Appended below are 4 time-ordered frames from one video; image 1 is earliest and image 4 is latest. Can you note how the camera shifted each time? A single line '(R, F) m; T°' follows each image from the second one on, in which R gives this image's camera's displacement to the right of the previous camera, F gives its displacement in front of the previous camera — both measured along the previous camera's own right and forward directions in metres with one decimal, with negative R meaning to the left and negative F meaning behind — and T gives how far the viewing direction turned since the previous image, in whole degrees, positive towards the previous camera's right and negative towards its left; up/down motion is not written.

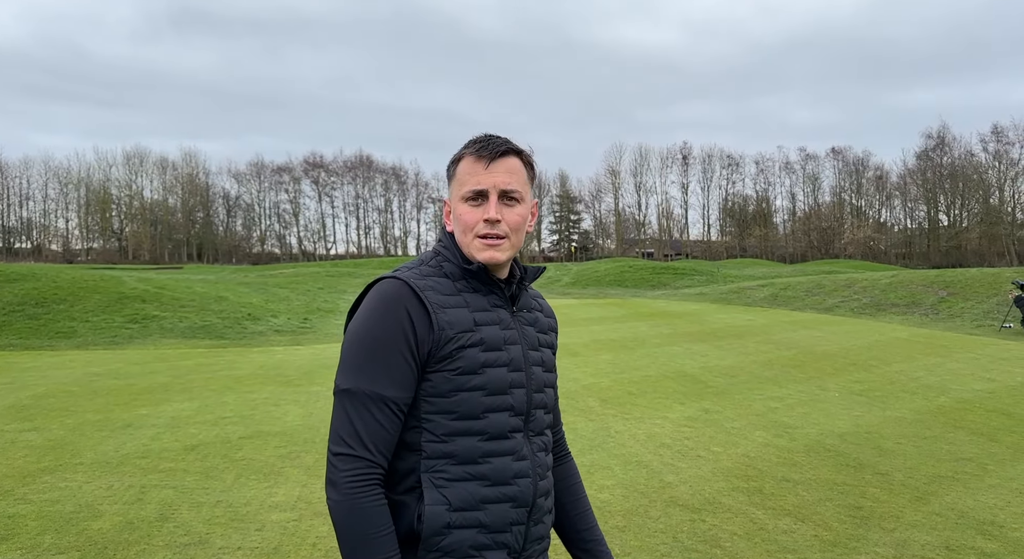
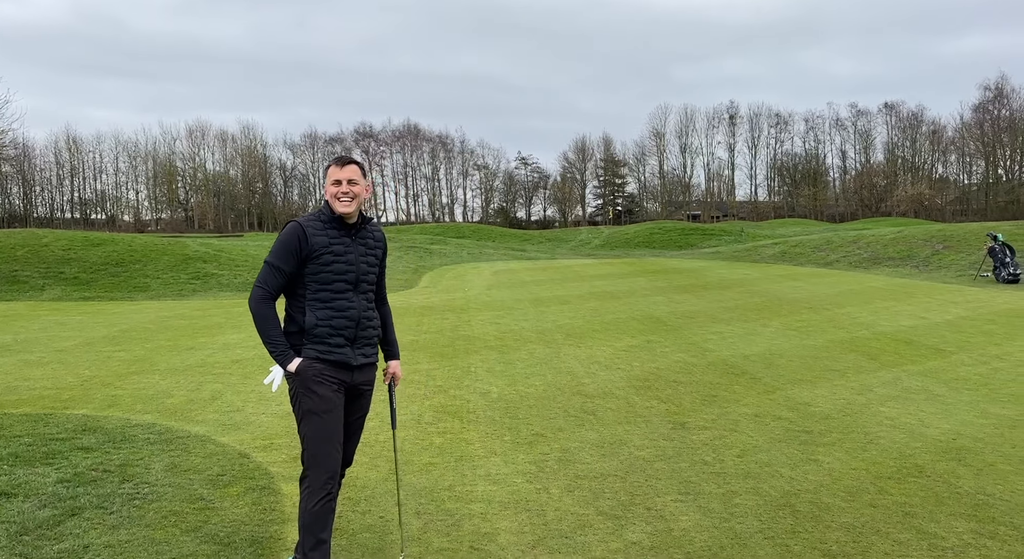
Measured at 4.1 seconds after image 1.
(+1.2, -1.8) m; -4°
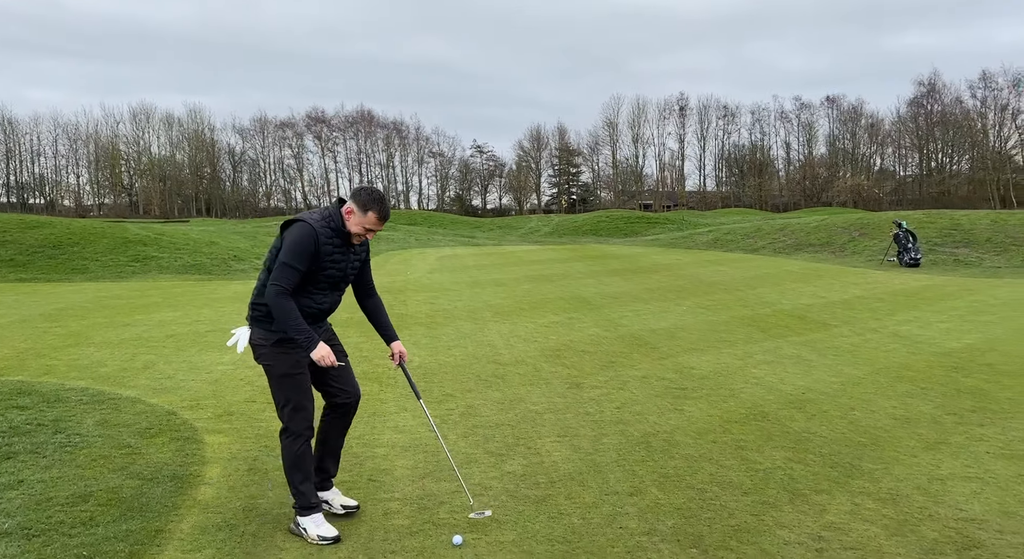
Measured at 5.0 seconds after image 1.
(+0.4, -0.6) m; +4°
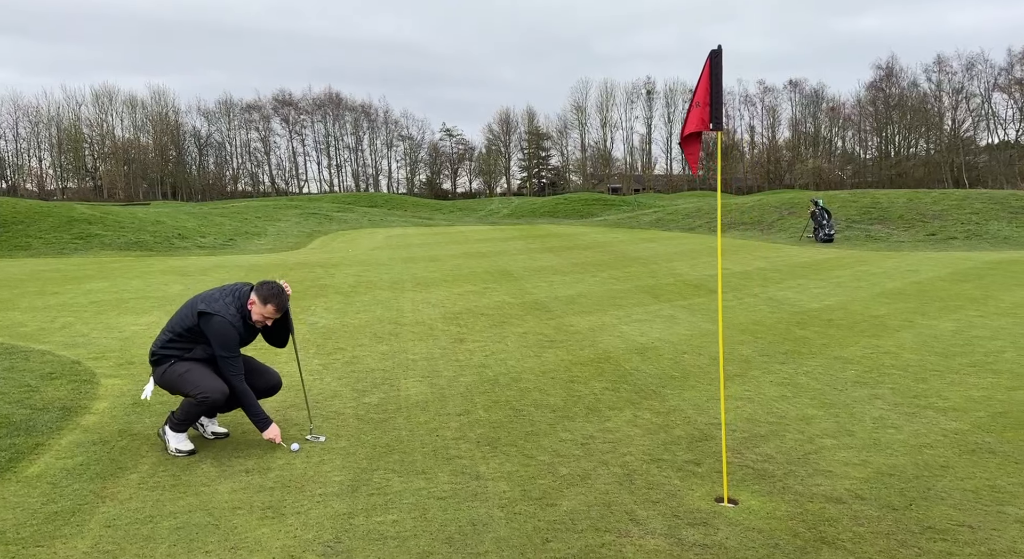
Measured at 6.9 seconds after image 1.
(+1.0, -0.7) m; +2°
